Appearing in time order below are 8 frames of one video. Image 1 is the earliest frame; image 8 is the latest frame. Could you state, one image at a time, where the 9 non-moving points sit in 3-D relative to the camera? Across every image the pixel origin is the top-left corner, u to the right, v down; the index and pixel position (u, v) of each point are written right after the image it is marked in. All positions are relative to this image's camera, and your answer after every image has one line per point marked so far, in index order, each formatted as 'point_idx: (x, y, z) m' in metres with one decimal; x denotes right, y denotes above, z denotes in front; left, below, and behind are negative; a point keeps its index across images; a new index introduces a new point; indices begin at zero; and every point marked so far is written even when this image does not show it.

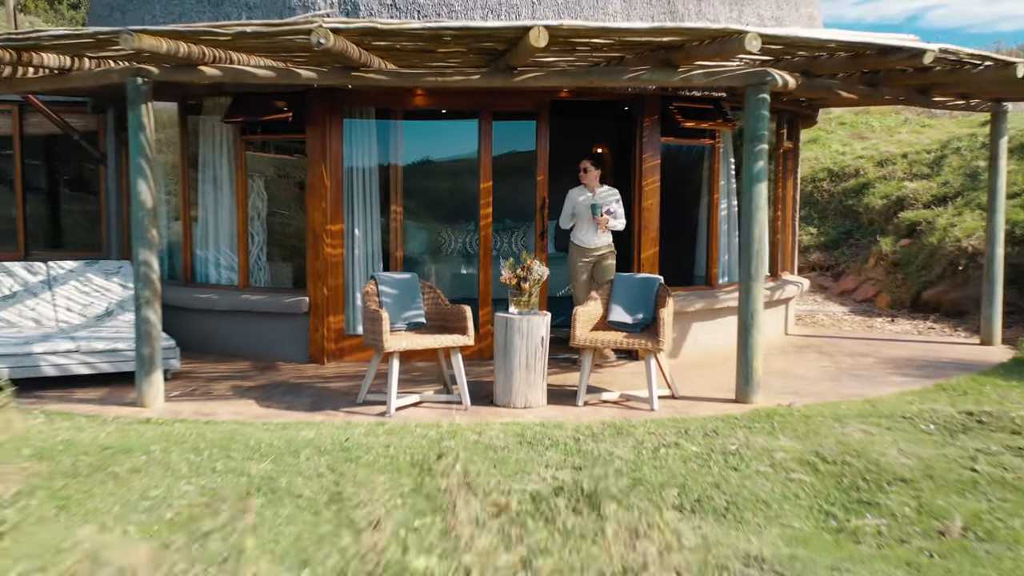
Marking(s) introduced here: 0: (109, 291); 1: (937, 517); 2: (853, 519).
0: (-1.3, 0.0, +3.5) m
1: (+0.7, -0.4, +2.1) m
2: (+0.6, -0.4, +2.1) m
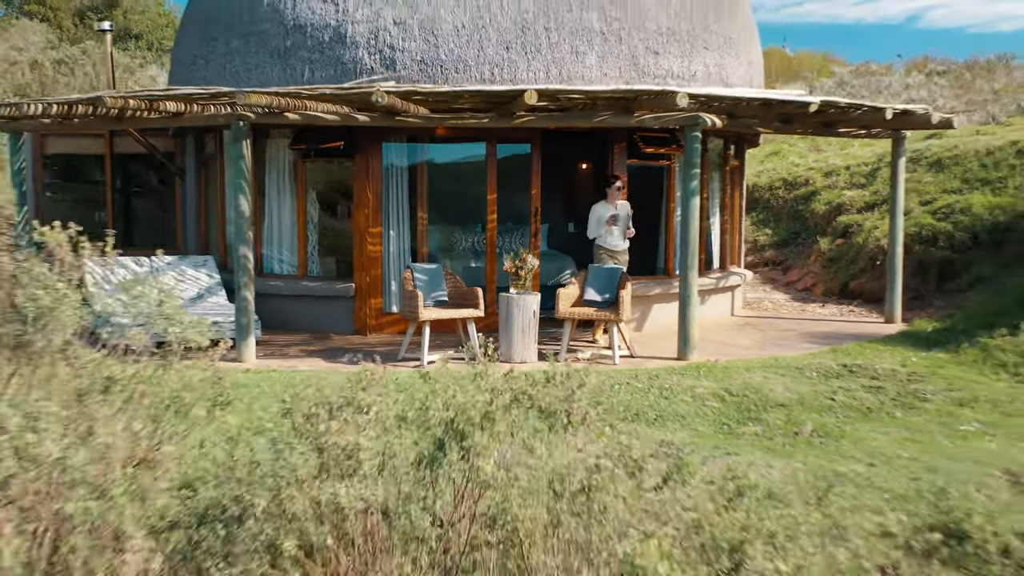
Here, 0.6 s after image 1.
0: (-1.3, +0.1, +4.5) m
1: (+0.7, -0.3, +3.1) m
2: (+0.6, -0.3, +3.1) m
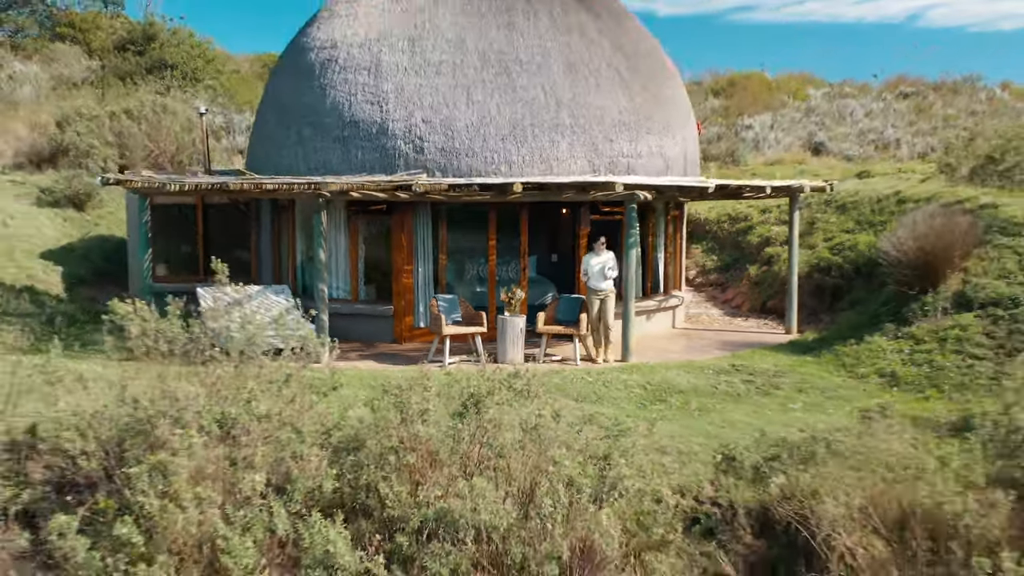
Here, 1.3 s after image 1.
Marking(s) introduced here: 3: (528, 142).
0: (-1.3, 0.0, +6.2) m
1: (+0.7, -0.4, +4.8) m
2: (+0.6, -0.4, +4.8) m
3: (+0.1, +0.7, +6.0) m
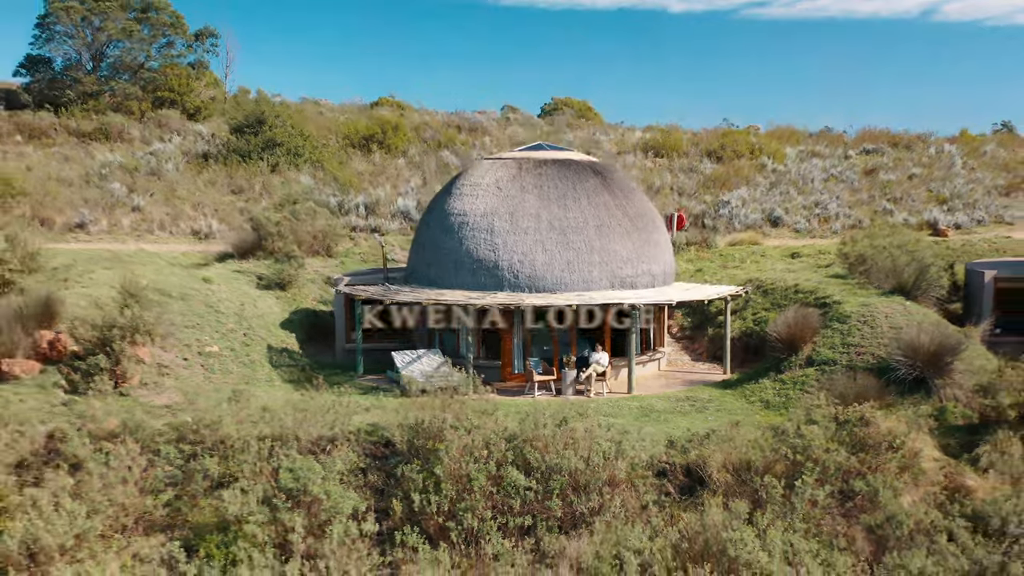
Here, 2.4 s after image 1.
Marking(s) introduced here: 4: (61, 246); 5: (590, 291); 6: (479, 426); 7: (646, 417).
0: (-0.8, -0.6, +11.2) m
1: (+1.2, -1.0, +9.7) m
2: (+1.1, -1.1, +9.7) m
3: (+0.6, +0.1, +10.9) m
4: (-6.2, +0.6, +16.2) m
5: (+0.7, 0.0, +10.9) m
6: (-0.2, -1.0, +8.8) m
7: (+1.1, -1.0, +9.6) m
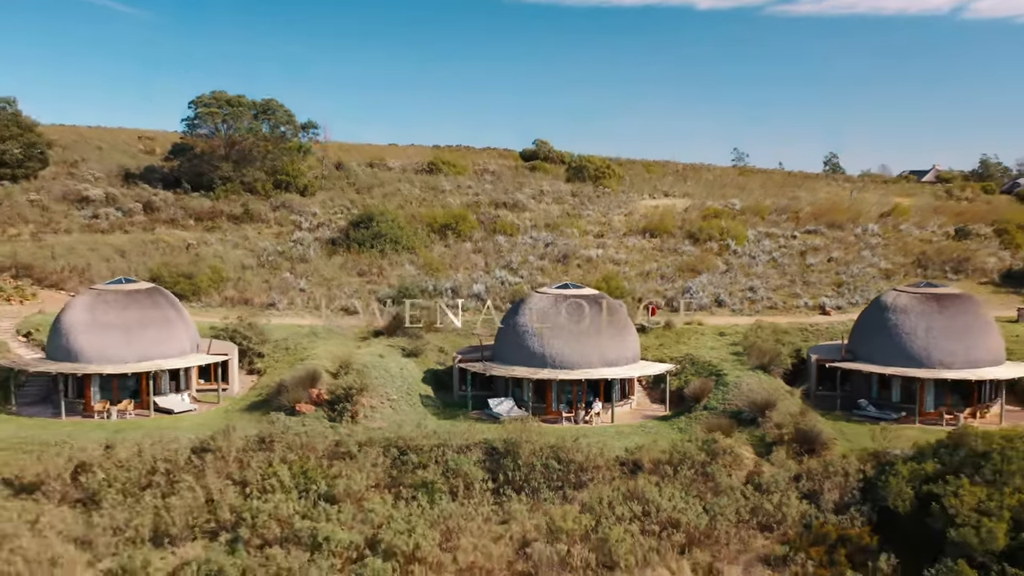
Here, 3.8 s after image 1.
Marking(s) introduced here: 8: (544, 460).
0: (-0.1, -2.0, +21.1) m
1: (+1.9, -2.5, +19.6) m
2: (+1.7, -2.5, +19.5) m
3: (+1.3, -1.3, +20.8) m
4: (-5.4, -0.7, +26.2) m
5: (+1.4, -1.4, +20.8) m
6: (+0.4, -2.4, +18.6) m
7: (+1.8, -2.4, +19.5) m
8: (+0.6, -2.7, +18.1) m
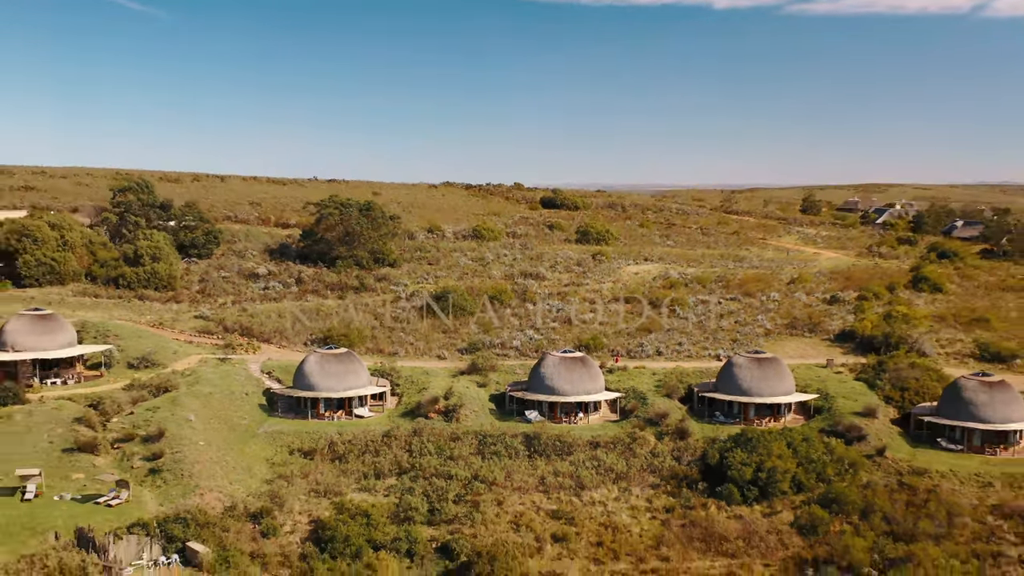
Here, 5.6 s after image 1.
0: (+0.8, -4.3, +40.7) m
1: (+2.7, -4.8, +39.1) m
2: (+2.6, -4.8, +39.1) m
3: (+2.2, -3.6, +40.4) m
4: (-4.4, -3.0, +45.9) m
5: (+2.3, -3.7, +40.4) m
6: (+1.3, -4.7, +38.3) m
7: (+2.6, -4.7, +39.1) m
8: (+1.4, -5.0, +37.8) m
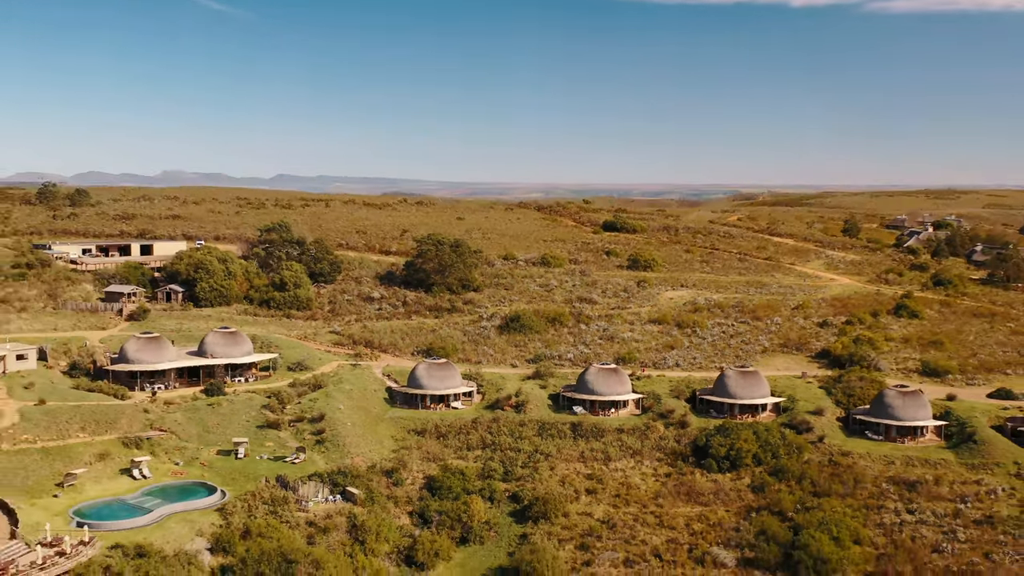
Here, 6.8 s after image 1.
0: (+3.3, -5.8, +56.6) m
1: (+5.1, -6.2, +55.0) m
2: (+5.0, -6.2, +55.0) m
3: (+4.7, -5.0, +56.2) m
4: (-1.6, -4.4, +62.2) m
5: (+4.8, -5.2, +56.2) m
6: (+3.6, -6.2, +54.2) m
7: (+5.0, -6.2, +54.9) m
8: (+3.7, -6.4, +53.7) m
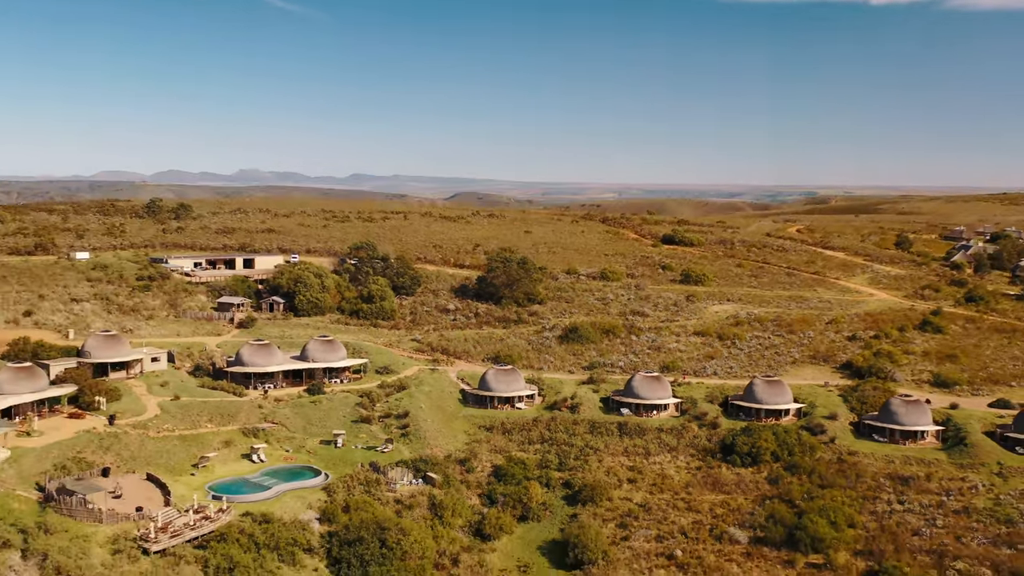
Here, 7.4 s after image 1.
0: (+6.5, -6.8, +65.6) m
1: (+8.2, -7.3, +63.8) m
2: (+8.0, -7.3, +63.9) m
3: (+7.8, -6.1, +65.1) m
4: (+1.9, -5.4, +71.4) m
5: (+7.9, -6.2, +65.1) m
6: (+6.6, -7.2, +63.1) m
7: (+8.0, -7.3, +63.8) m
8: (+6.7, -7.5, +62.6) m
